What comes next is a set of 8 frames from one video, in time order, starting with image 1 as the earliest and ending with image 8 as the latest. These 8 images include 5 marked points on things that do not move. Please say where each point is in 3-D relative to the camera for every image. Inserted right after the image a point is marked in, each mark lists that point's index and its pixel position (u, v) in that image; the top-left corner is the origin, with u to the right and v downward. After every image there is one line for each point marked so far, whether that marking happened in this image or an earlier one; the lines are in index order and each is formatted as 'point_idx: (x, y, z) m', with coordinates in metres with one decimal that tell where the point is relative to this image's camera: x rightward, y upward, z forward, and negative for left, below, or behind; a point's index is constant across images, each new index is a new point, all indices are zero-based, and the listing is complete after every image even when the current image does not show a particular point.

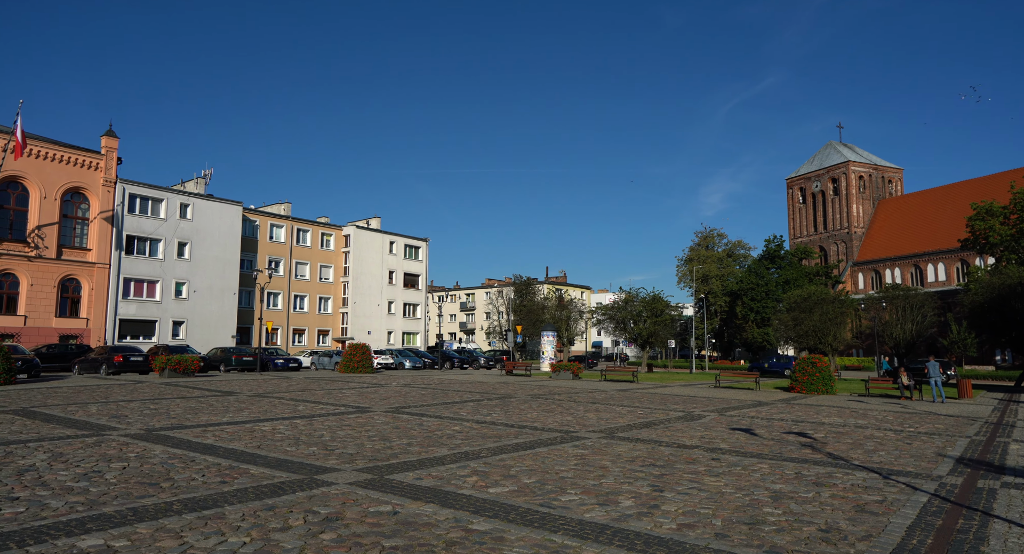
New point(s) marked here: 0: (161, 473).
0: (-4.3, -2.4, +8.3) m
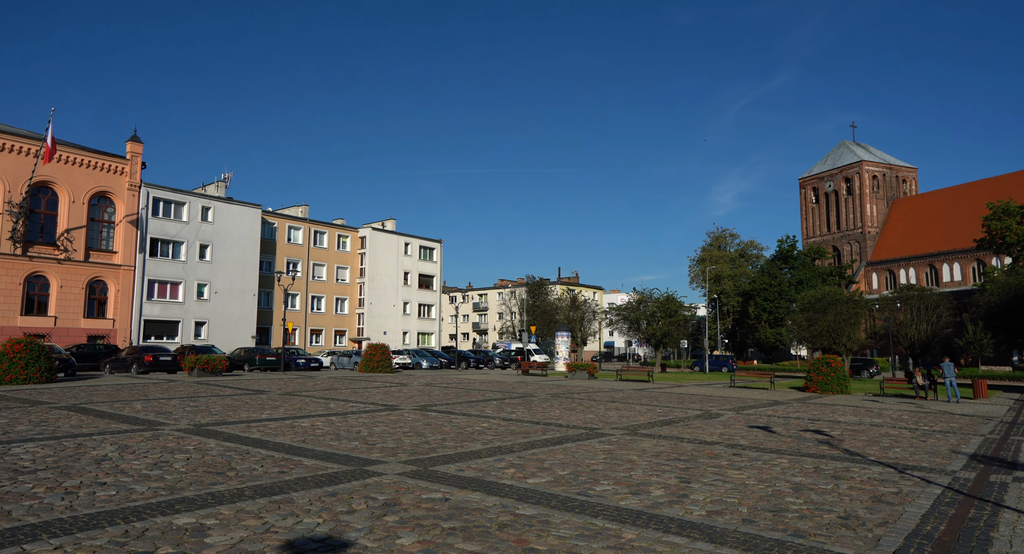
0: (-3.8, -2.5, +9.0) m
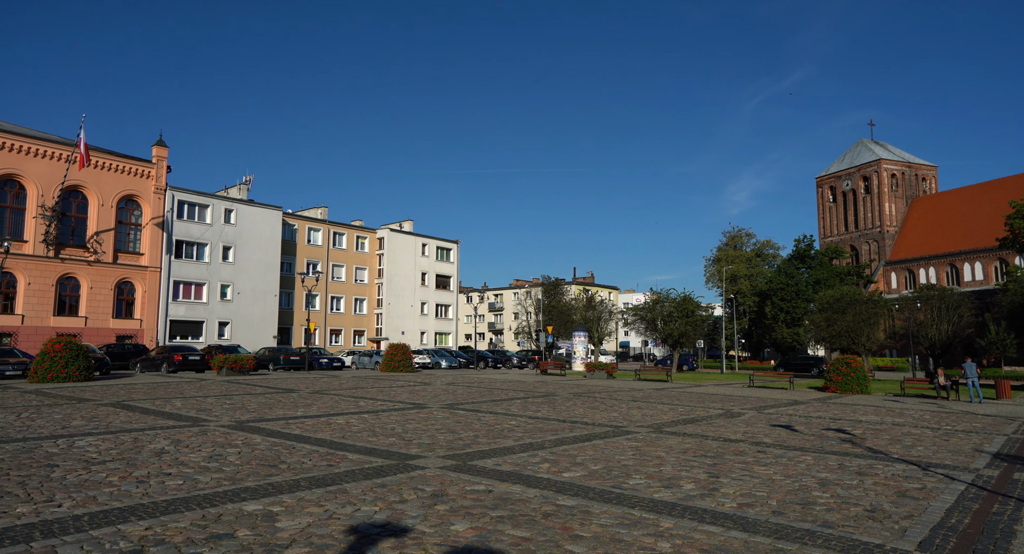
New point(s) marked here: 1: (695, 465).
0: (-3.3, -2.5, +9.4) m
1: (+2.8, -2.9, +10.4) m
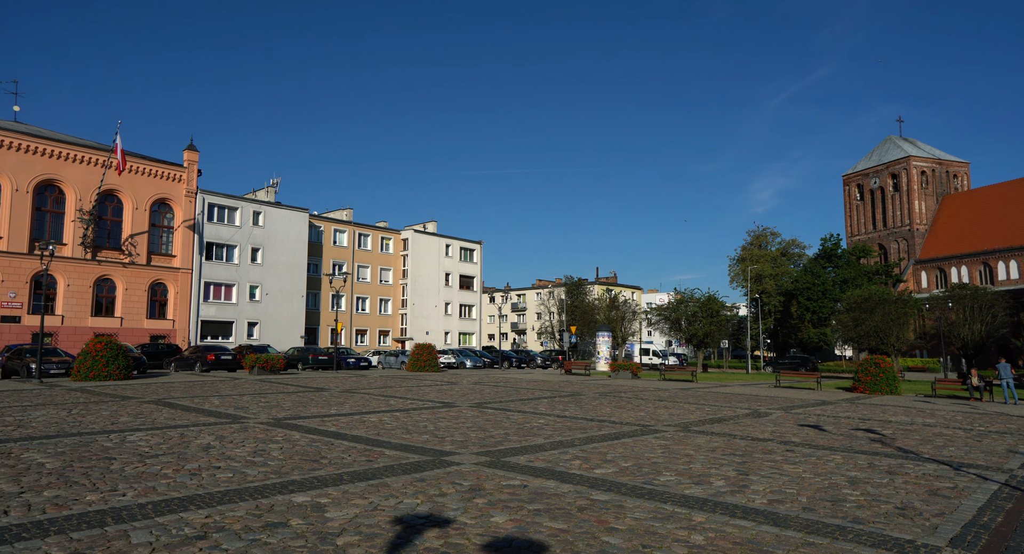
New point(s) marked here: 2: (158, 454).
0: (-2.9, -2.5, +9.8) m
1: (+3.3, -2.9, +10.6) m
2: (-4.8, -2.4, +9.2) m
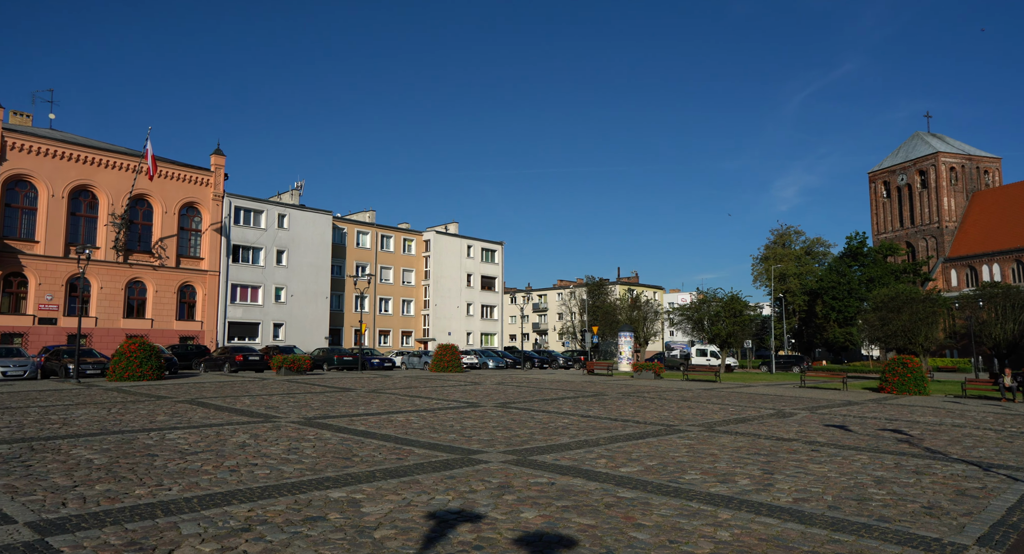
0: (-2.5, -2.6, +10.1) m
1: (+3.7, -2.9, +10.6) m
2: (-4.5, -2.5, +9.6) m
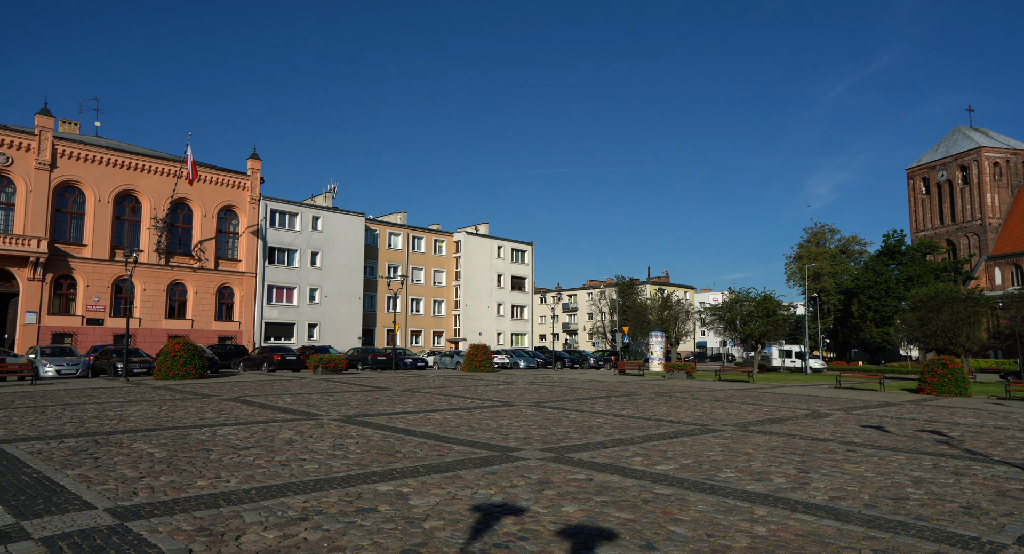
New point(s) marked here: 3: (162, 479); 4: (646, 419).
0: (-1.9, -2.6, +10.4) m
1: (+4.3, -2.9, +10.7) m
2: (-3.9, -2.5, +10.0) m
3: (-3.9, -2.3, +7.6) m
4: (+3.2, -3.4, +16.2) m
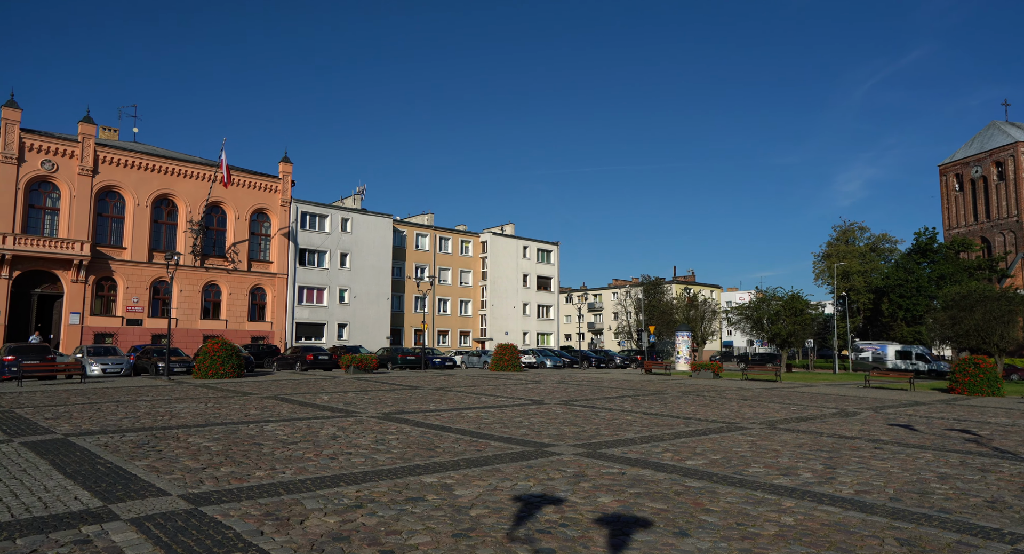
0: (-1.4, -2.7, +10.9) m
1: (+4.9, -2.9, +11.0) m
2: (-3.4, -2.6, +10.6) m
3: (-3.5, -2.3, +8.2) m
4: (+3.9, -3.4, +16.5) m
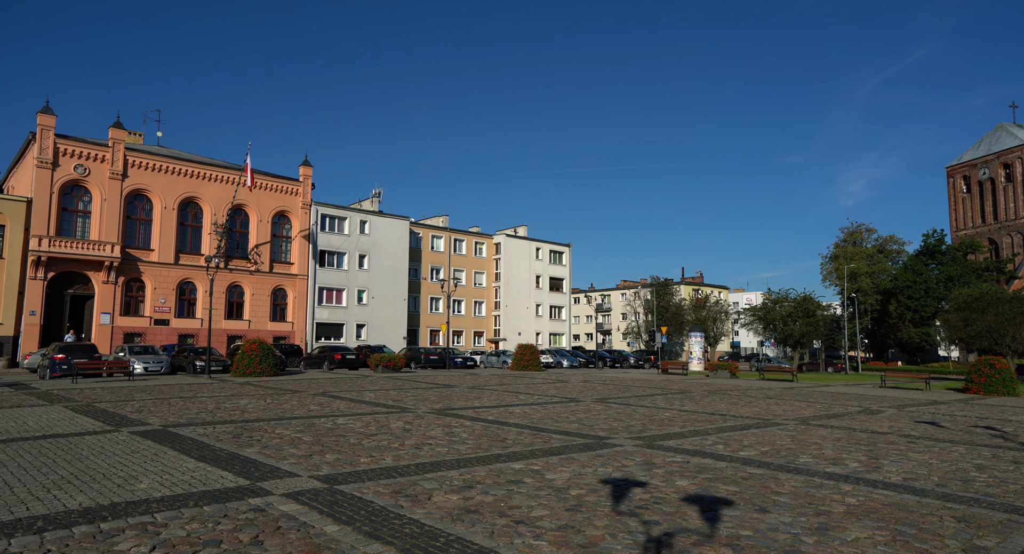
0: (-0.3, -2.7, +11.7) m
1: (+5.9, -3.0, +11.8) m
2: (-2.3, -2.6, +11.4) m
3: (-2.5, -2.4, +9.0) m
4: (+5.0, -3.5, +17.3) m
